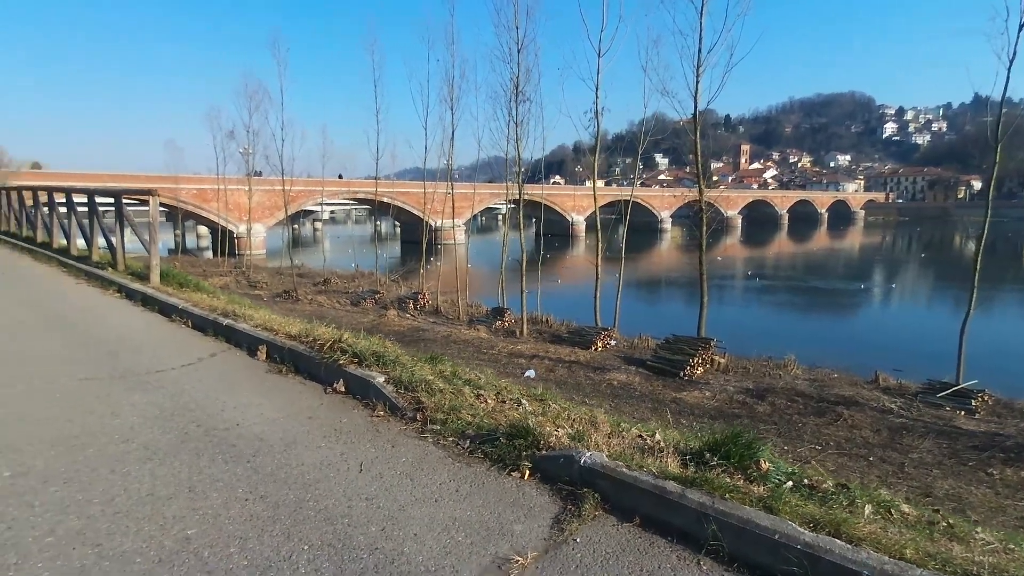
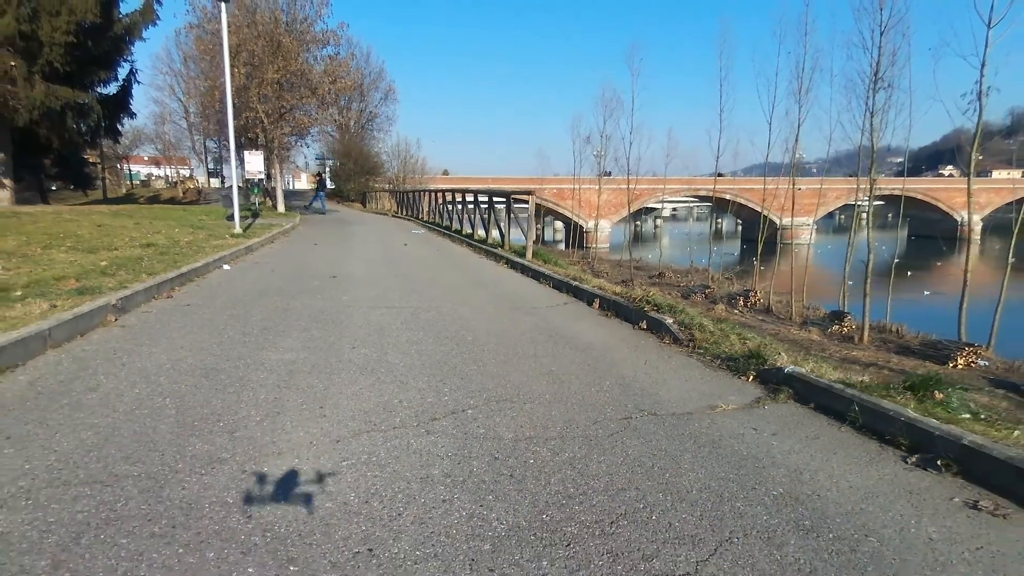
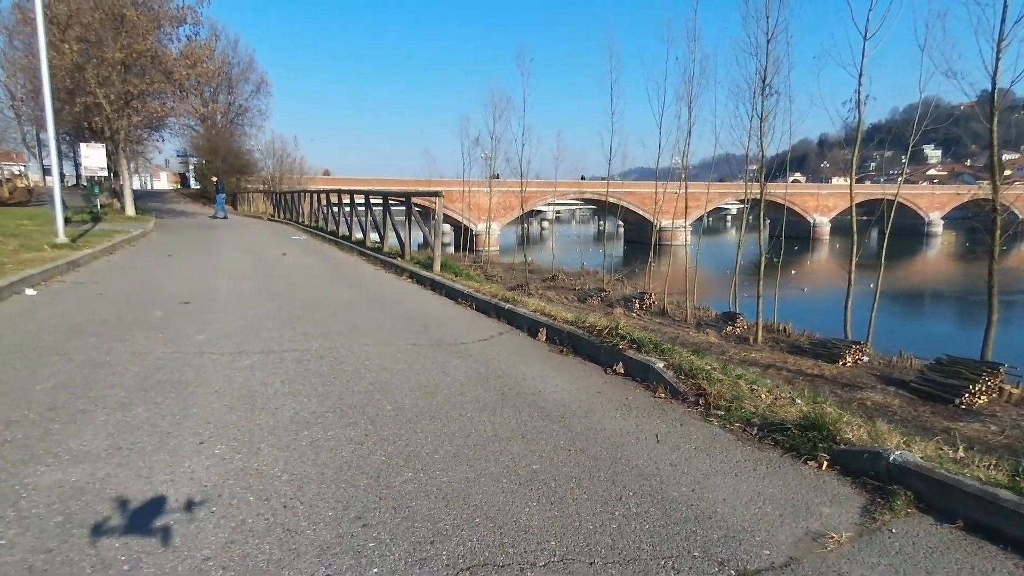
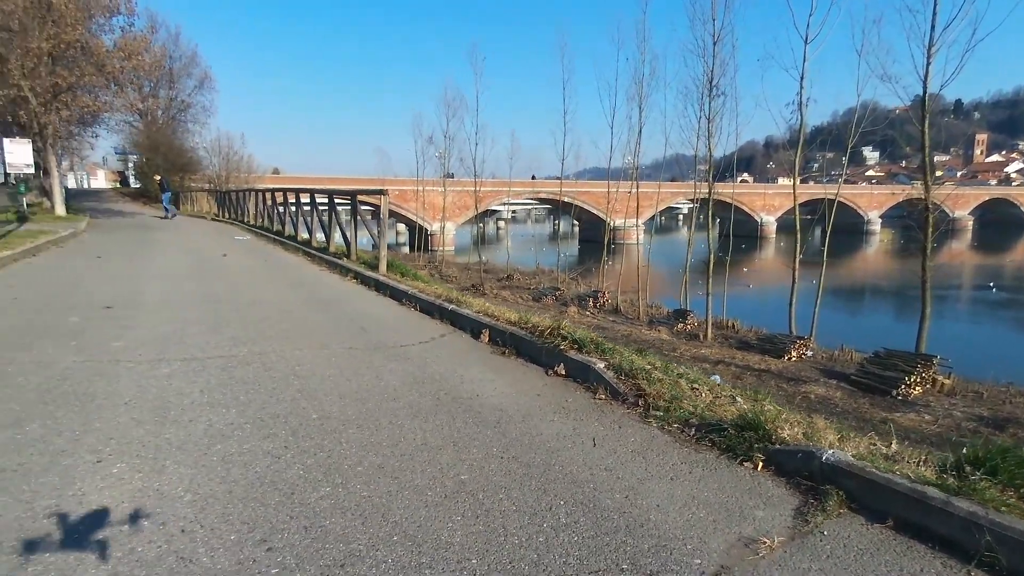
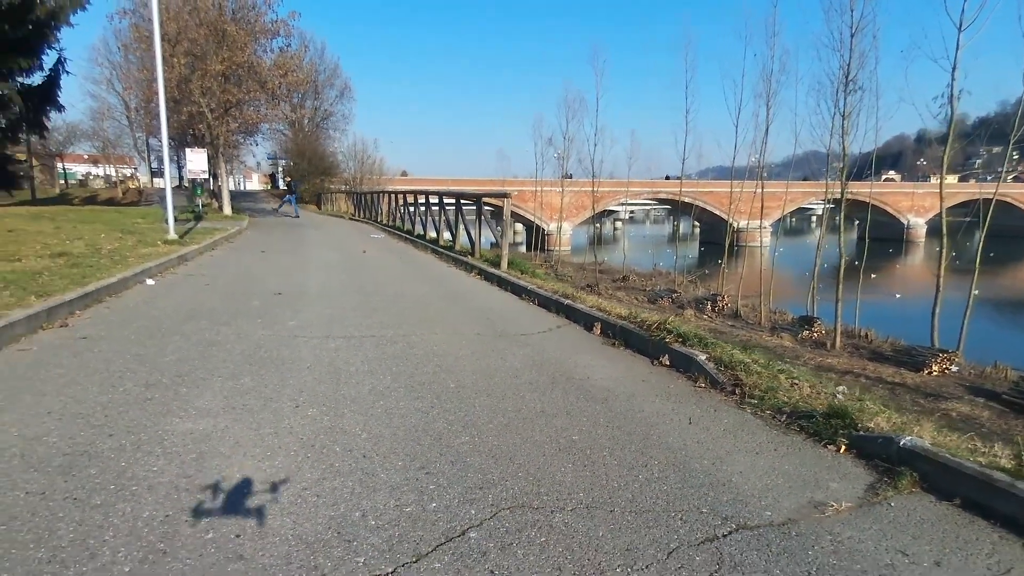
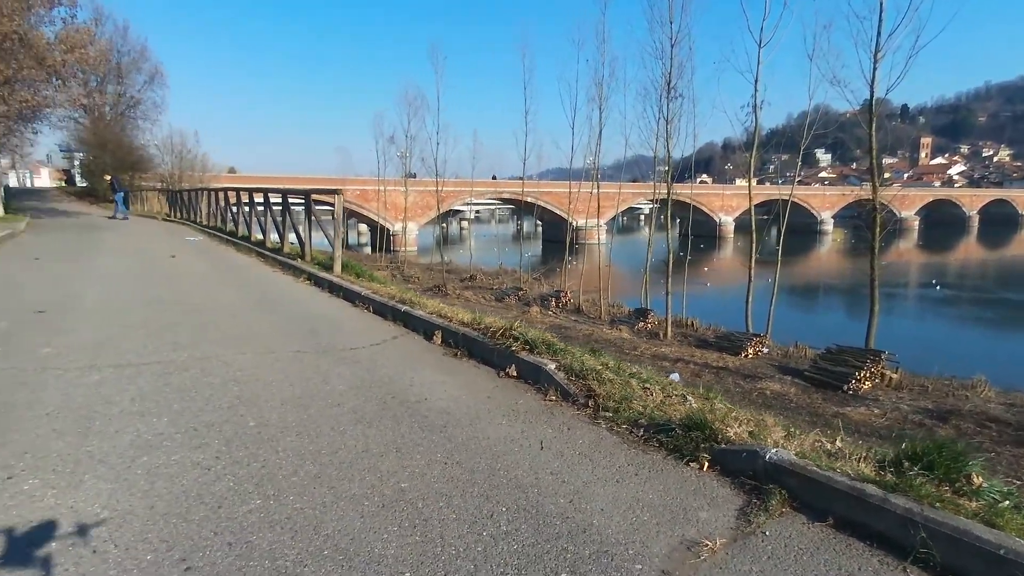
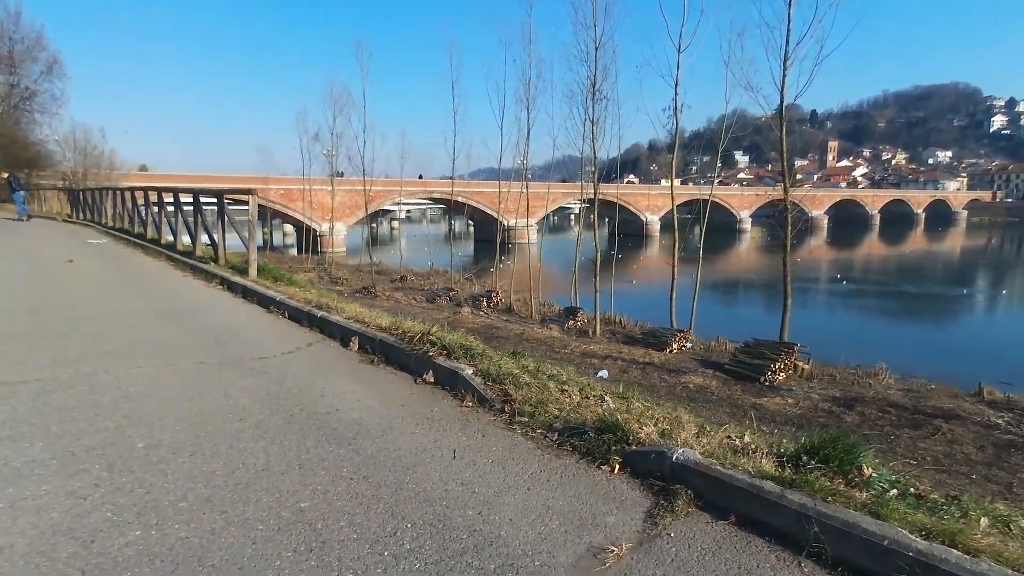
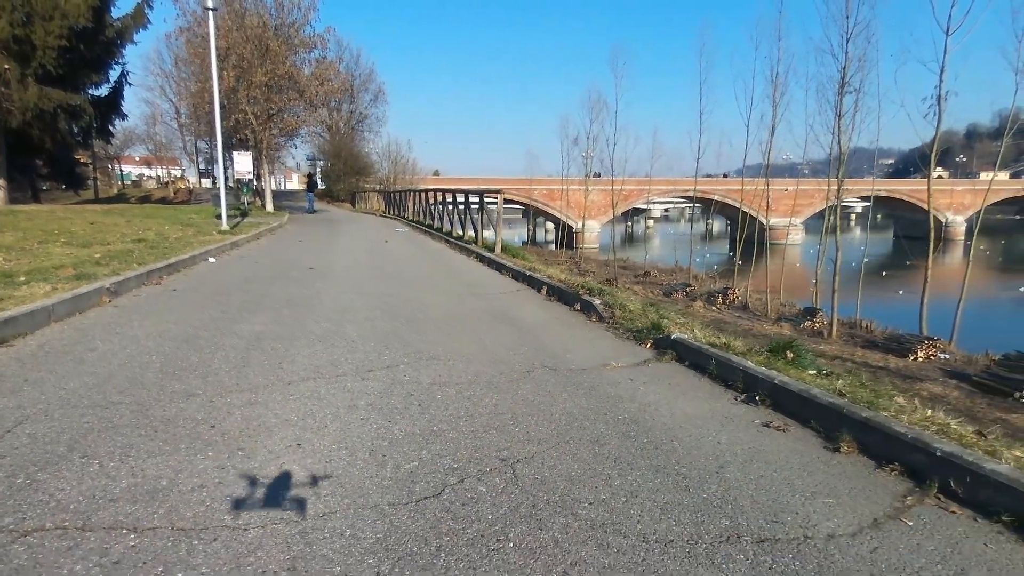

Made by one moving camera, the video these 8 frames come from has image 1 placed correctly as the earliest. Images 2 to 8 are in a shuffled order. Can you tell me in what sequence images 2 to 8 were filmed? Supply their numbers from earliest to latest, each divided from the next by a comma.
7, 6, 4, 3, 5, 2, 8
